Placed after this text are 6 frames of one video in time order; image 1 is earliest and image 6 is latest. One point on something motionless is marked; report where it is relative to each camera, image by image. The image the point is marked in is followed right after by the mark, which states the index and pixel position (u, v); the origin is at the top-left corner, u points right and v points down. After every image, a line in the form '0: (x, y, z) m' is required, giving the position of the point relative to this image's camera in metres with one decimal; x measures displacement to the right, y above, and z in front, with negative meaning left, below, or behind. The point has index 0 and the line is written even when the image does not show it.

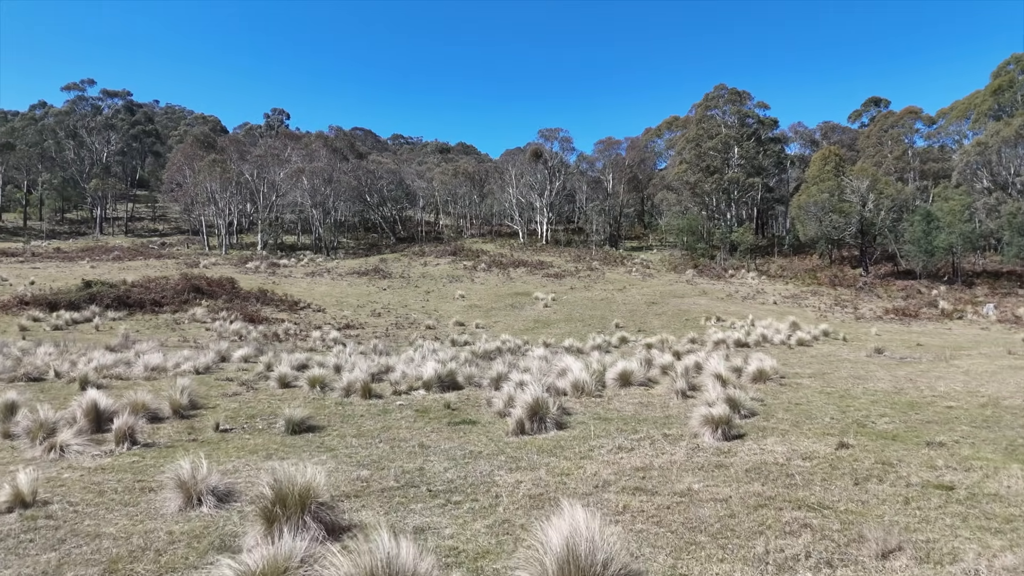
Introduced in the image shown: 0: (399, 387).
0: (-1.9, -1.7, +9.3) m
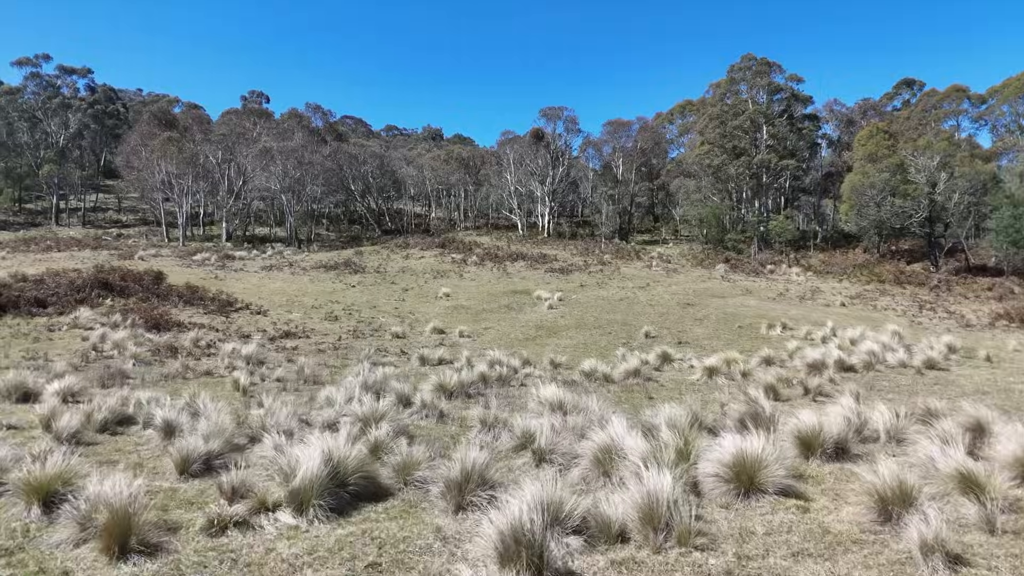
0: (-2.0, -1.6, +4.0) m
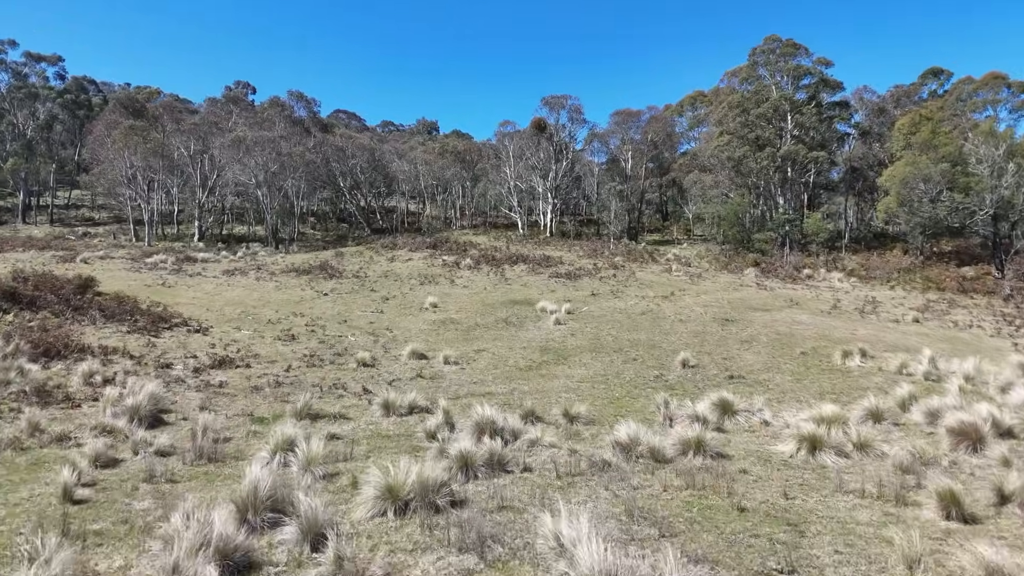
0: (-2.0, -1.9, +0.5) m
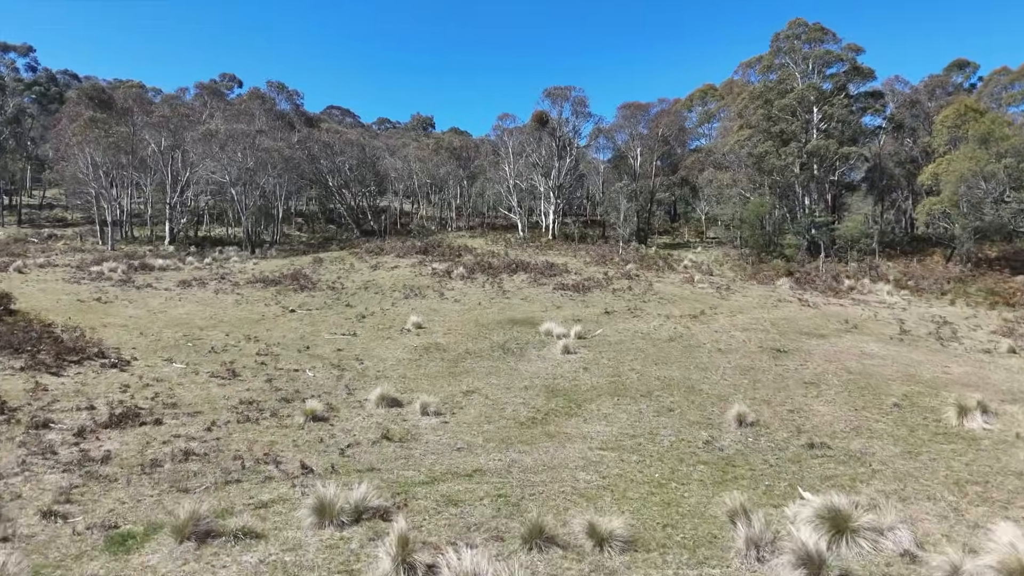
0: (-2.1, -2.5, -2.5) m
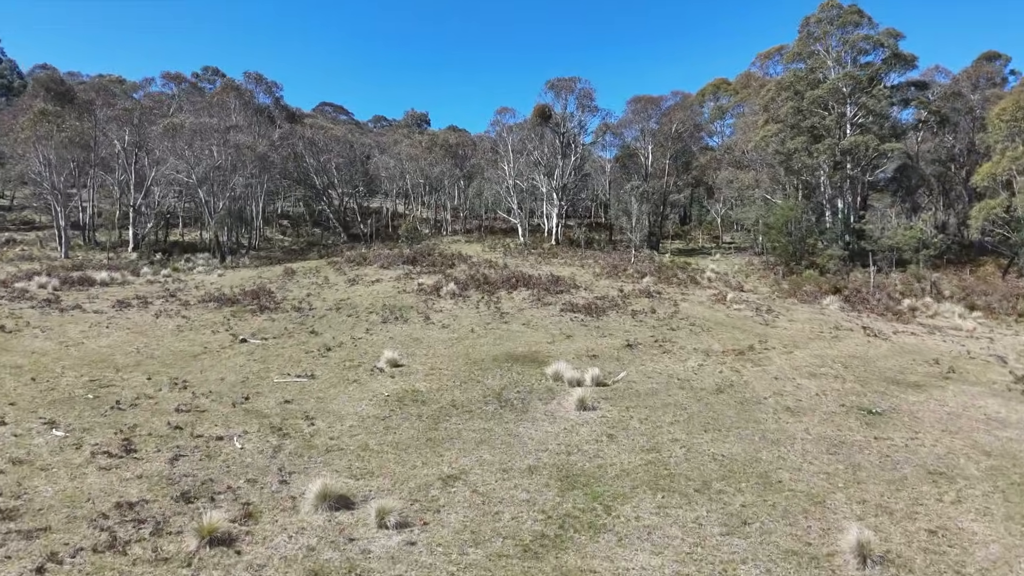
0: (-2.1, -3.1, -5.7) m
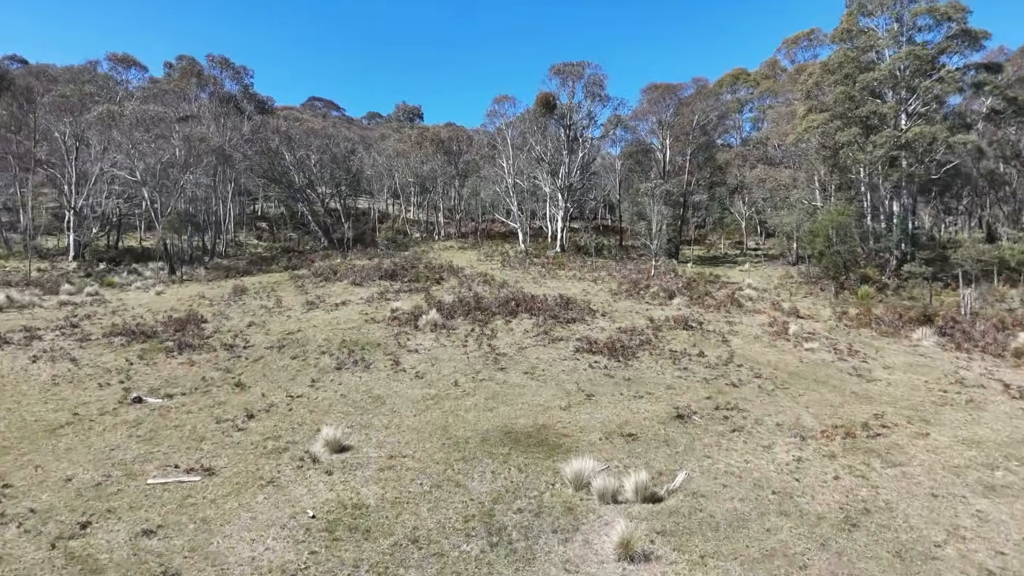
0: (-2.1, -3.9, -9.7) m
